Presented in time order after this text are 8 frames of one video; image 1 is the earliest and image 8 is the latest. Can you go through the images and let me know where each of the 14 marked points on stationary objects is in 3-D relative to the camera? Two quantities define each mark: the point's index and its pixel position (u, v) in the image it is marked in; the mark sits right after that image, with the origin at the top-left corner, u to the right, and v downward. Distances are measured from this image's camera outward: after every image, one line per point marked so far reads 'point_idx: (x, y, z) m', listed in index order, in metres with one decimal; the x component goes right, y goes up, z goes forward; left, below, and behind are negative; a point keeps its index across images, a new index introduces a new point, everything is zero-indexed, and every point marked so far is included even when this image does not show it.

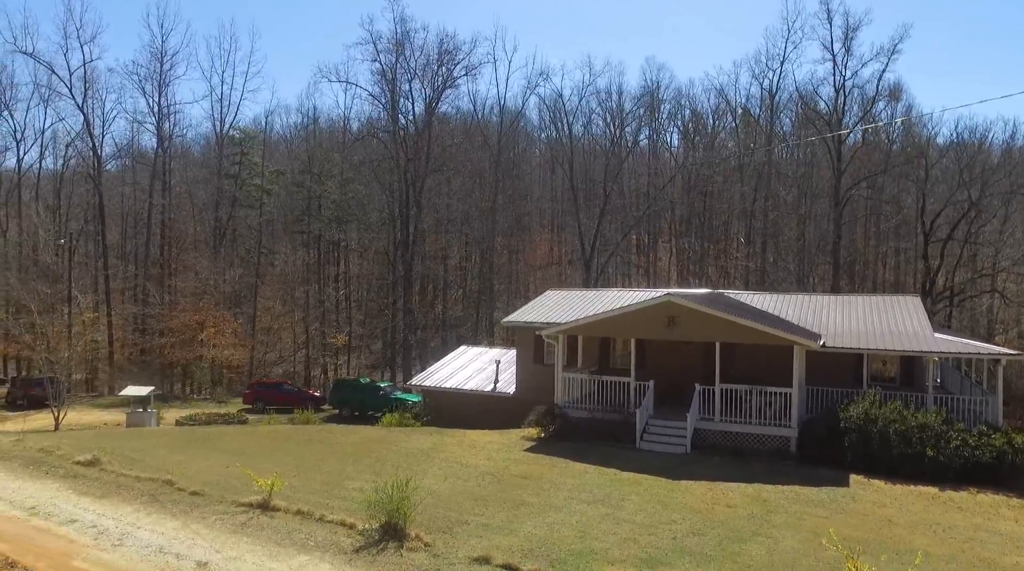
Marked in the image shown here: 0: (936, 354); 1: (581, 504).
0: (+9.7, -1.5, +19.8) m
1: (+1.4, -4.4, +17.3) m
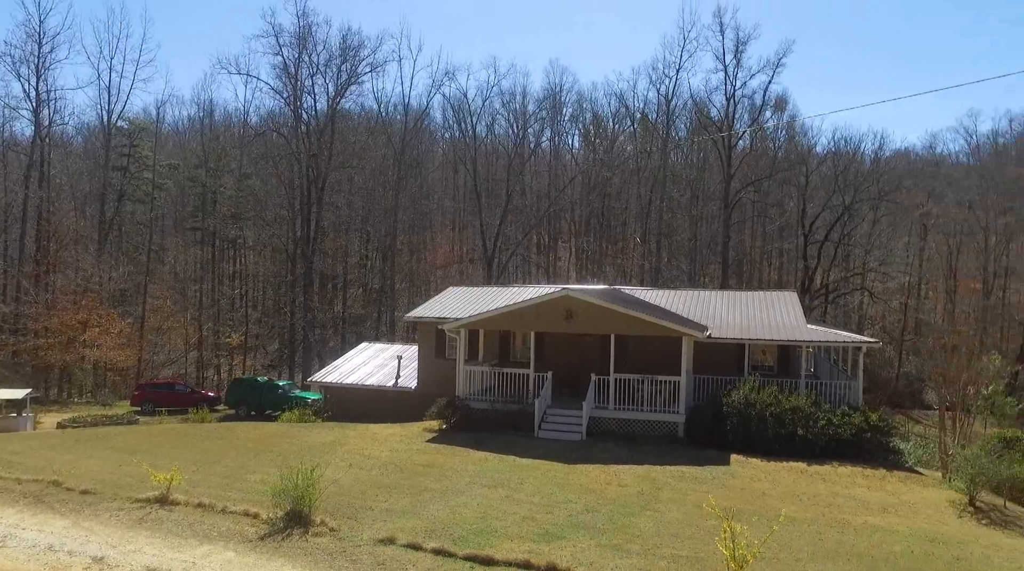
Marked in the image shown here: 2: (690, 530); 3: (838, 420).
0: (+7.3, -1.4, +21.4) m
1: (-0.7, -4.3, +18.0) m
2: (+3.0, -4.1, +14.6) m
3: (+7.0, -2.9, +18.7) m
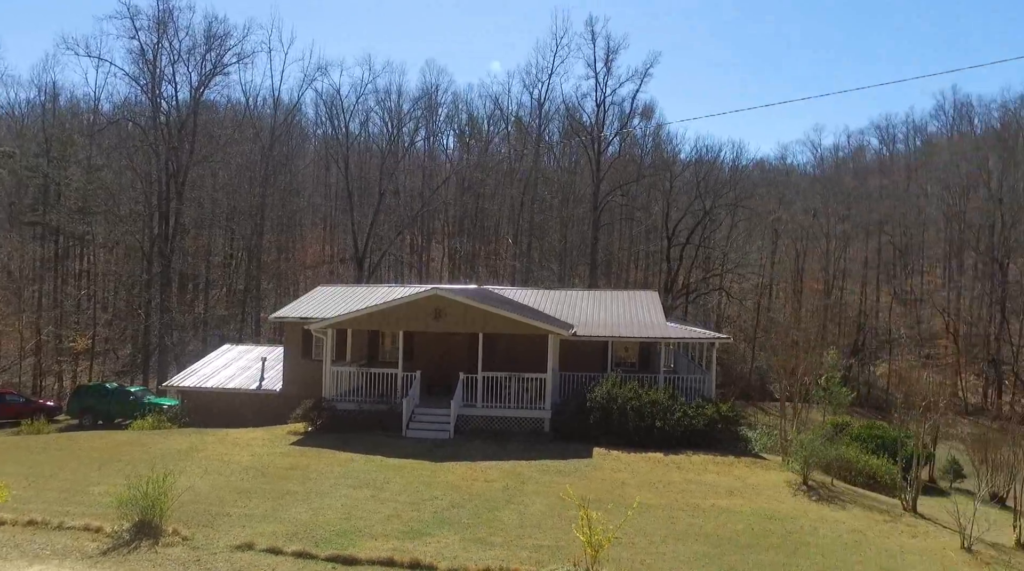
0: (+4.0, -1.4, +22.3) m
1: (-3.4, -4.2, +17.7) m
2: (+0.7, -4.1, +14.9) m
3: (+4.1, -2.9, +19.5) m
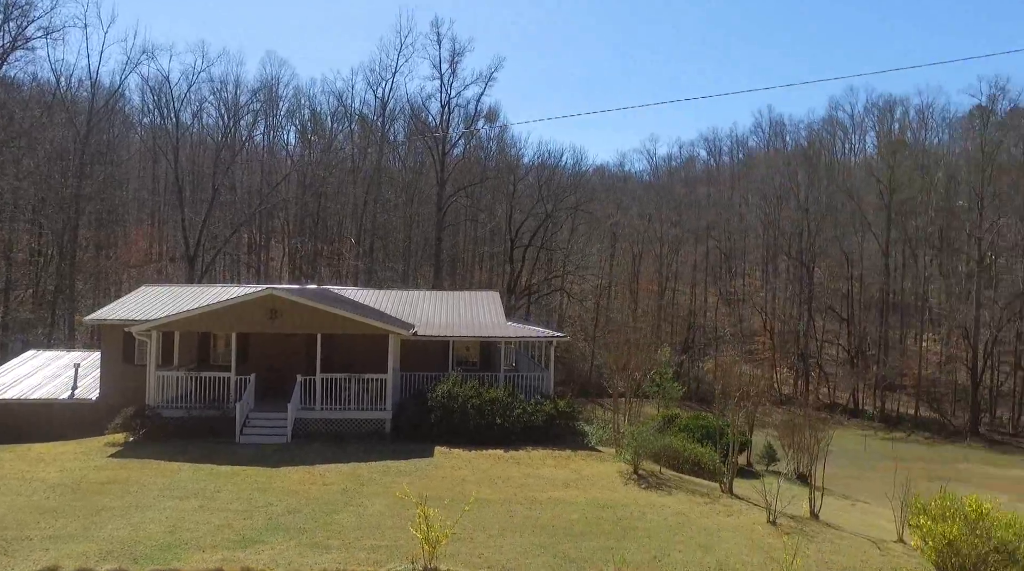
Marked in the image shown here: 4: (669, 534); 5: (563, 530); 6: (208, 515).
0: (-0.2, -1.4, +22.6) m
1: (-6.6, -4.2, +16.8) m
2: (-2.1, -4.0, +14.7) m
3: (+0.4, -2.8, +19.8) m
4: (+2.1, -3.3, +11.6) m
5: (+0.7, -3.3, +11.7) m
6: (-5.5, -4.2, +15.7) m
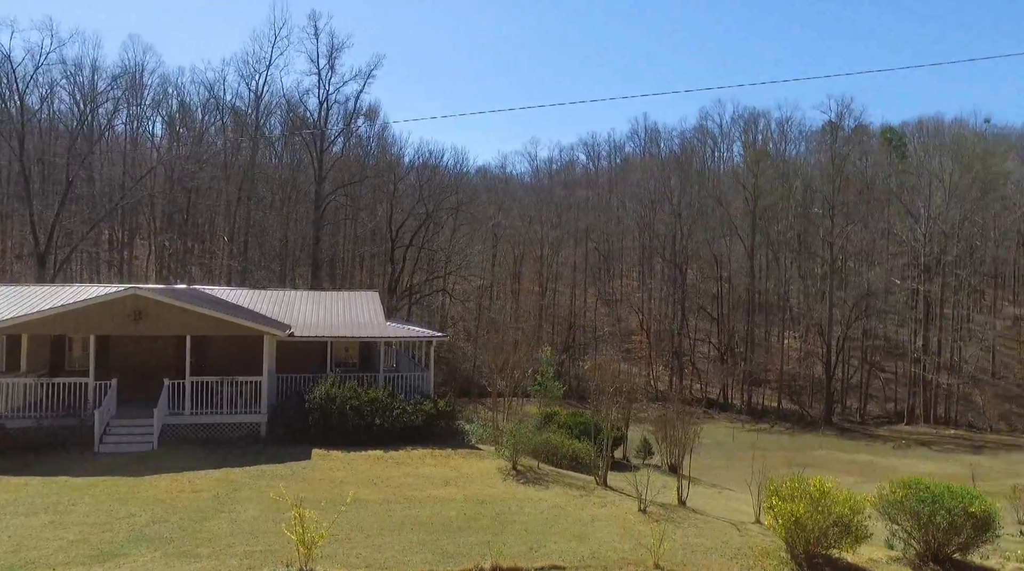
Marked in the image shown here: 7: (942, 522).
0: (-3.3, -1.3, +22.4) m
1: (-8.9, -4.1, +15.7) m
2: (-4.1, -4.0, +14.3) m
3: (-2.3, -2.8, +19.7) m
4: (+0.5, -3.3, +11.8) m
5: (-1.0, -3.3, +11.7) m
6: (-7.7, -4.1, +14.9) m
7: (+5.1, -2.8, +10.6) m
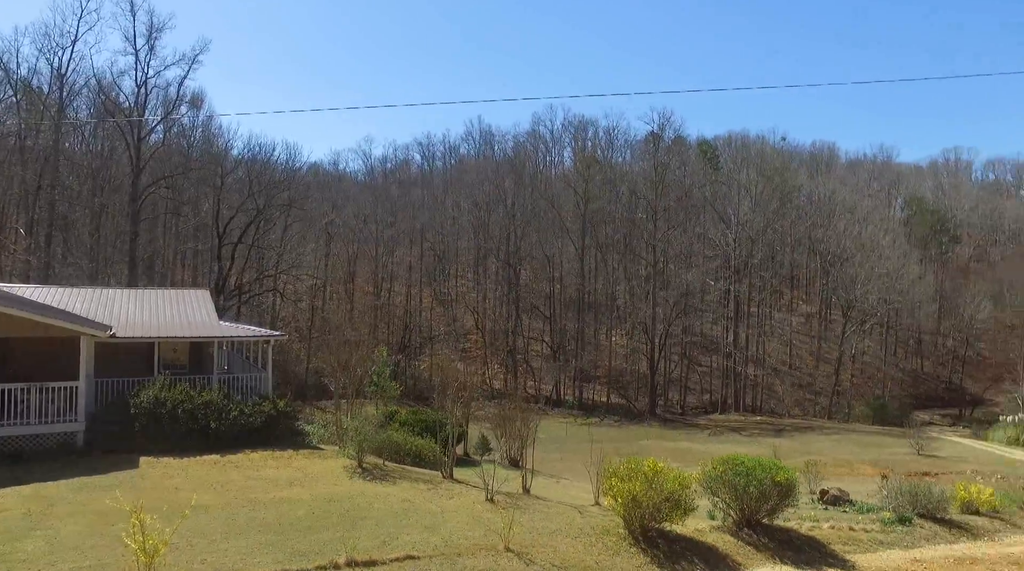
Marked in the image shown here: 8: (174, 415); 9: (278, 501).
0: (-7.3, -1.3, +21.5) m
1: (-11.6, -4.1, +13.9) m
2: (-6.6, -3.9, +13.5) m
3: (-5.9, -2.8, +19.1) m
4: (-1.6, -3.2, +11.9) m
5: (-3.0, -3.3, +11.5) m
6: (-10.2, -4.1, +13.3) m
7: (+3.2, -2.7, +11.6) m
8: (-7.2, -2.7, +18.4) m
9: (-3.5, -3.2, +12.9) m
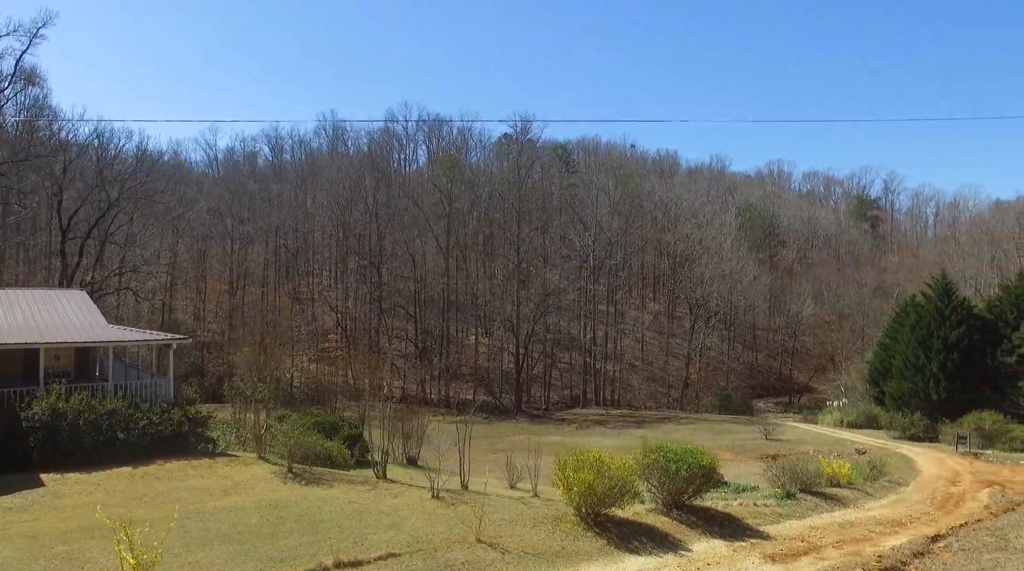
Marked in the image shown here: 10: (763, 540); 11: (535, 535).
0: (-9.8, -1.4, +20.6) m
1: (-12.4, -4.2, +12.3) m
2: (-7.4, -4.0, +12.8) m
3: (-7.9, -2.8, +18.5) m
4: (-2.3, -3.3, +12.2) m
5: (-3.6, -3.4, +11.6) m
6: (-11.0, -4.2, +12.0) m
7: (+2.5, -2.8, +12.9) m
8: (-9.0, -2.8, +17.5) m
9: (-4.3, -3.3, +12.9) m
10: (+3.6, -3.7, +12.5) m
11: (+0.3, -3.3, +11.5) m
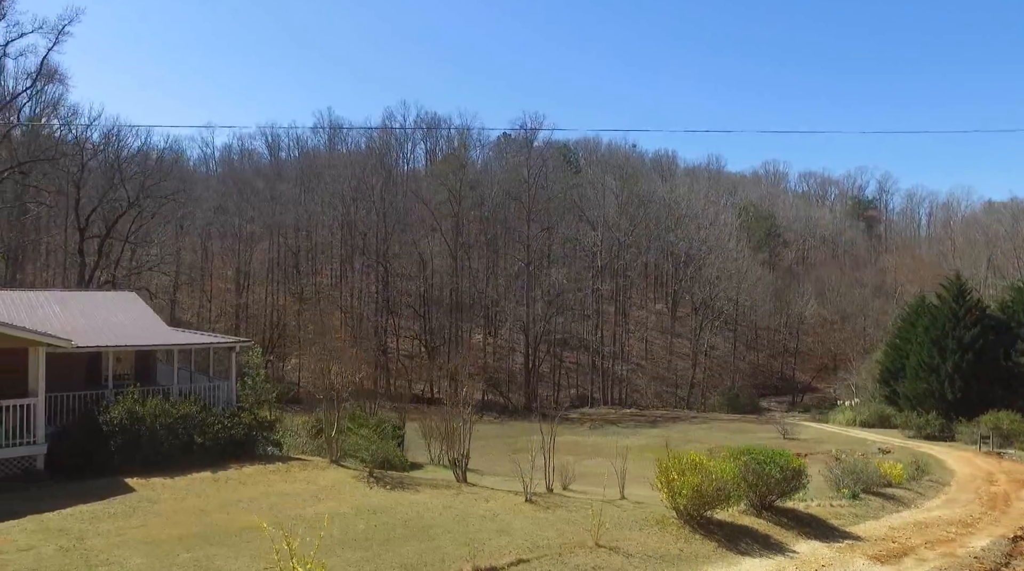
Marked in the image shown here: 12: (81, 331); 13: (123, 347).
0: (-8.6, -1.4, +20.5) m
1: (-10.9, -4.3, +12.1) m
2: (-6.0, -4.1, +12.8) m
3: (-6.6, -2.9, +18.4) m
4: (-0.8, -3.4, +12.4) m
5: (-2.0, -3.5, +11.7) m
6: (-9.4, -4.3, +11.8) m
7: (+4.0, -2.9, +13.2) m
8: (-7.7, -2.9, +17.4) m
9: (-2.8, -3.4, +13.0) m
10: (+5.1, -3.8, +12.8) m
11: (+1.8, -3.4, +11.7) m
12: (-10.8, -1.1, +20.4) m
13: (-9.7, -1.4, +19.8) m
